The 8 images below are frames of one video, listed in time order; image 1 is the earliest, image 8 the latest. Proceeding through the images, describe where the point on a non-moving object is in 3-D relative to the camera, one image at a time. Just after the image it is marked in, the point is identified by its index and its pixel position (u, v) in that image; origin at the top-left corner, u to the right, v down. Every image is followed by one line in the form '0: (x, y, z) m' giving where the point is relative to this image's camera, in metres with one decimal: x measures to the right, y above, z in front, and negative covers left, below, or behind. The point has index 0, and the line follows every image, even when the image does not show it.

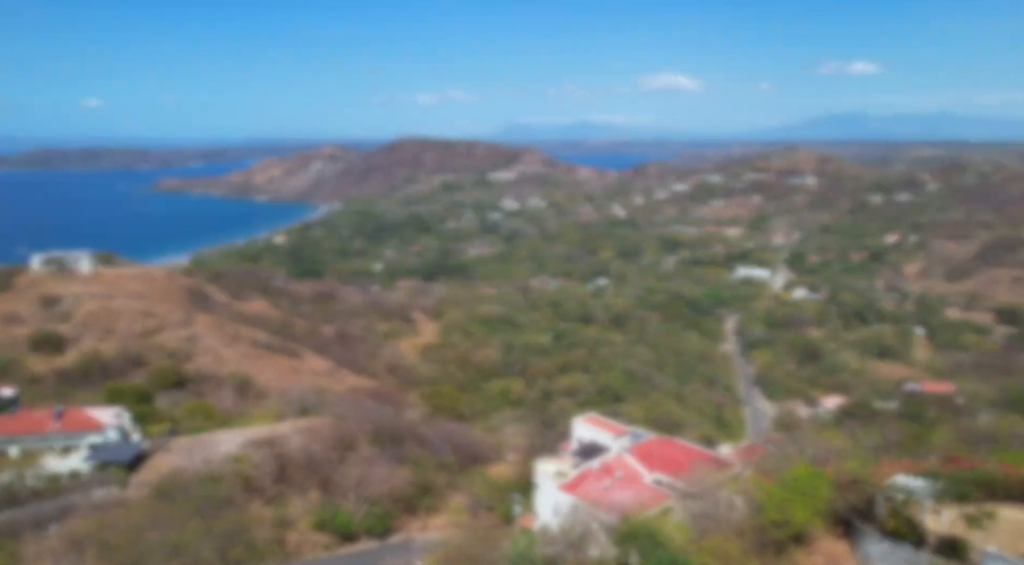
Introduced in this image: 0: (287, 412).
0: (-4.4, -2.6, +14.2) m
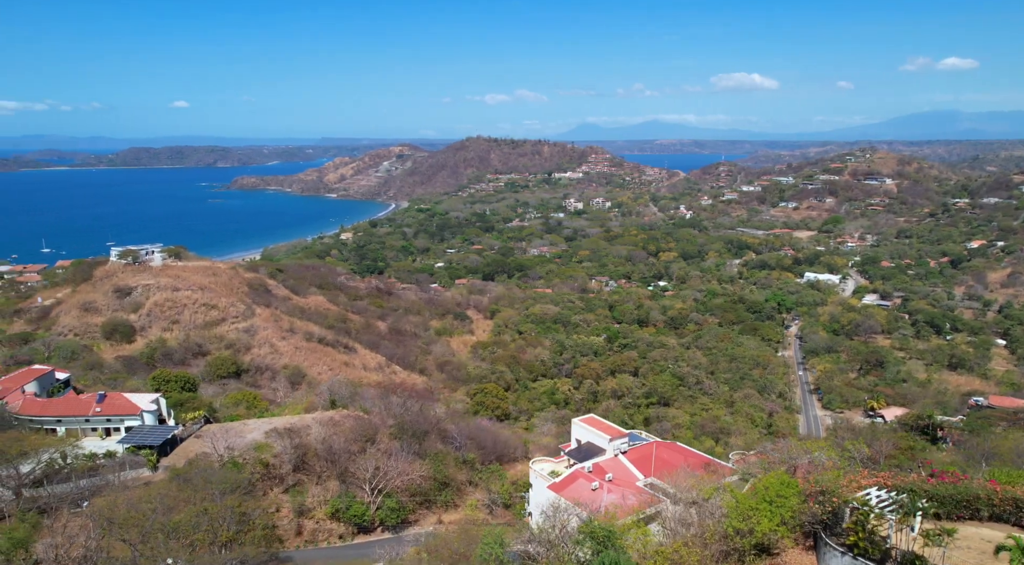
0: (-3.9, -2.5, +14.7) m
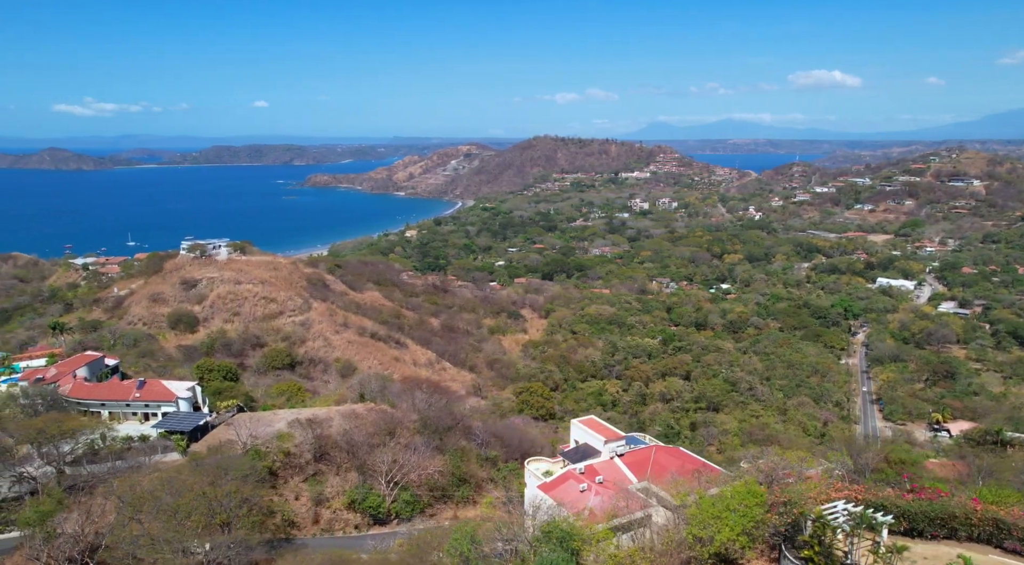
0: (-3.4, -2.4, +15.0) m
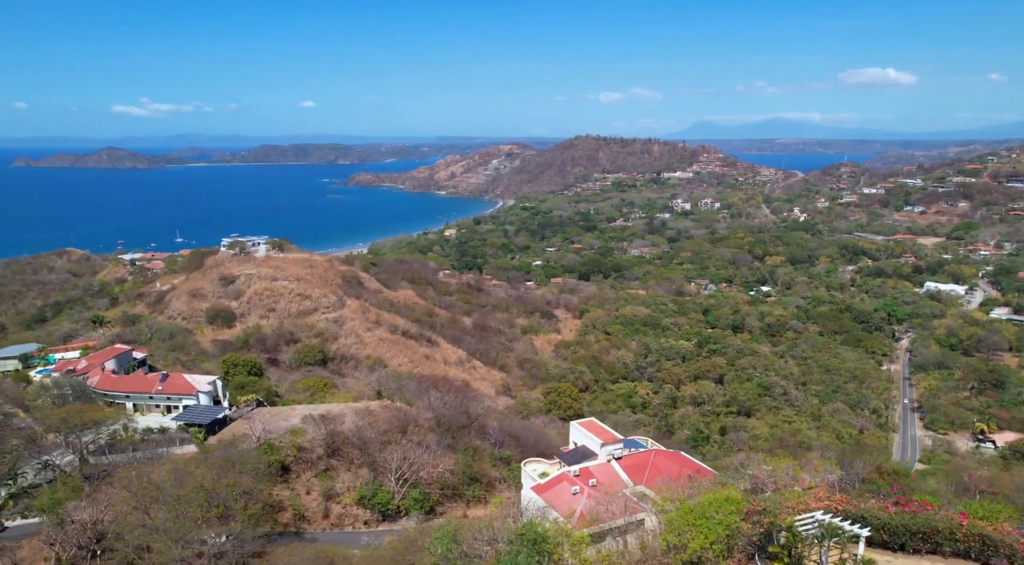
0: (-3.0, -2.4, +15.2) m
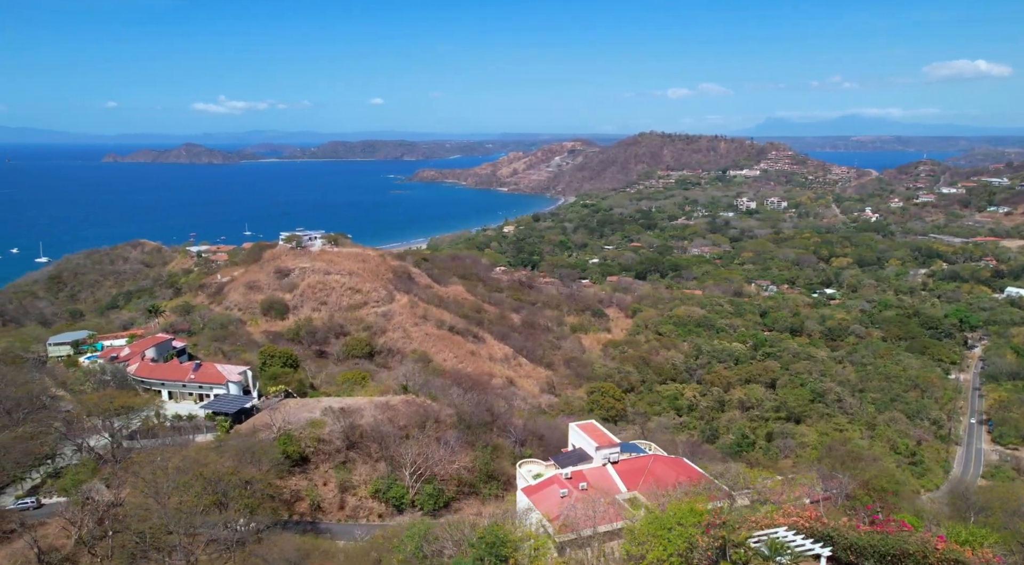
0: (-2.5, -2.3, +15.4) m
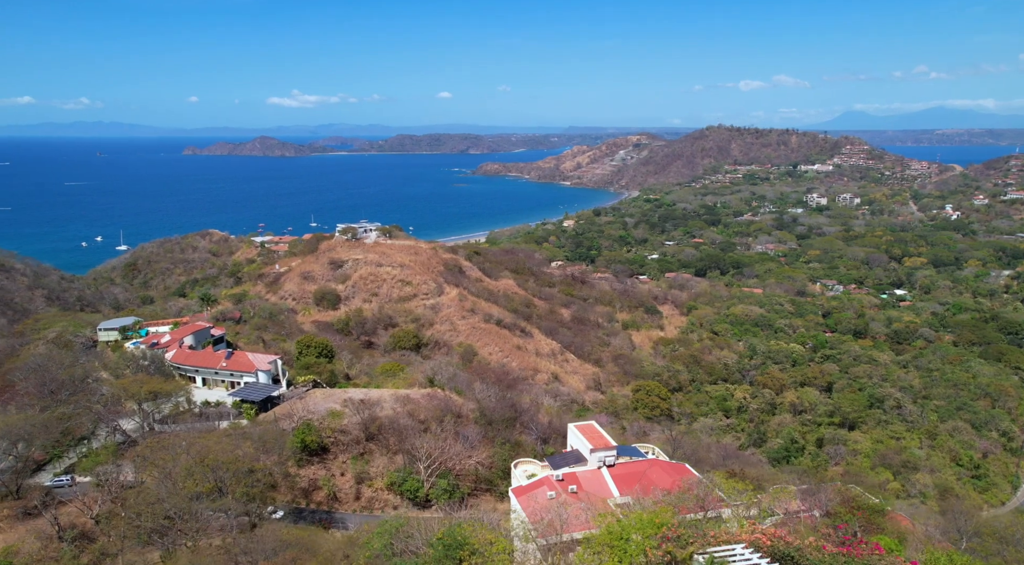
0: (-1.9, -2.2, +15.4) m
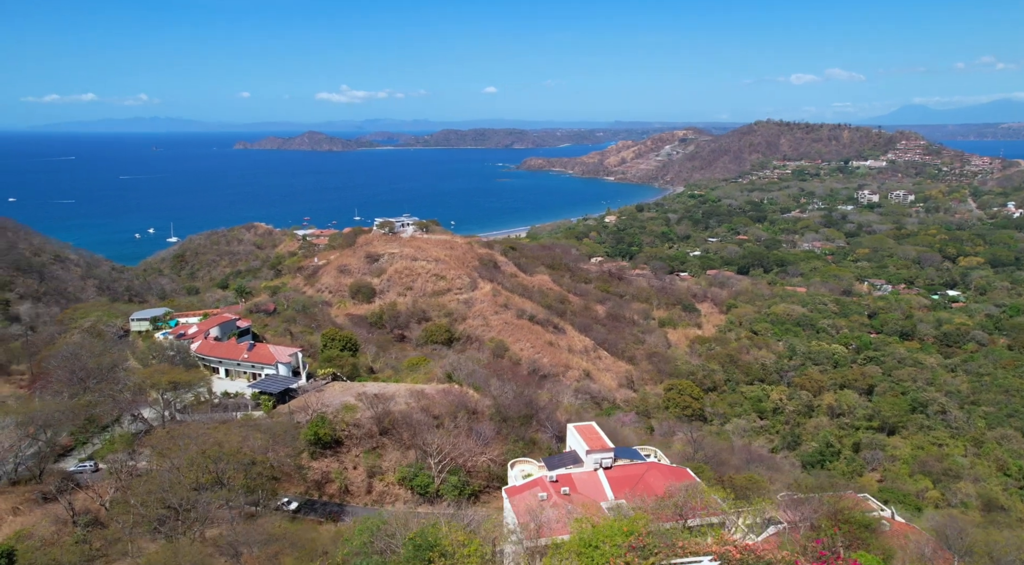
0: (-1.4, -2.1, +15.5) m
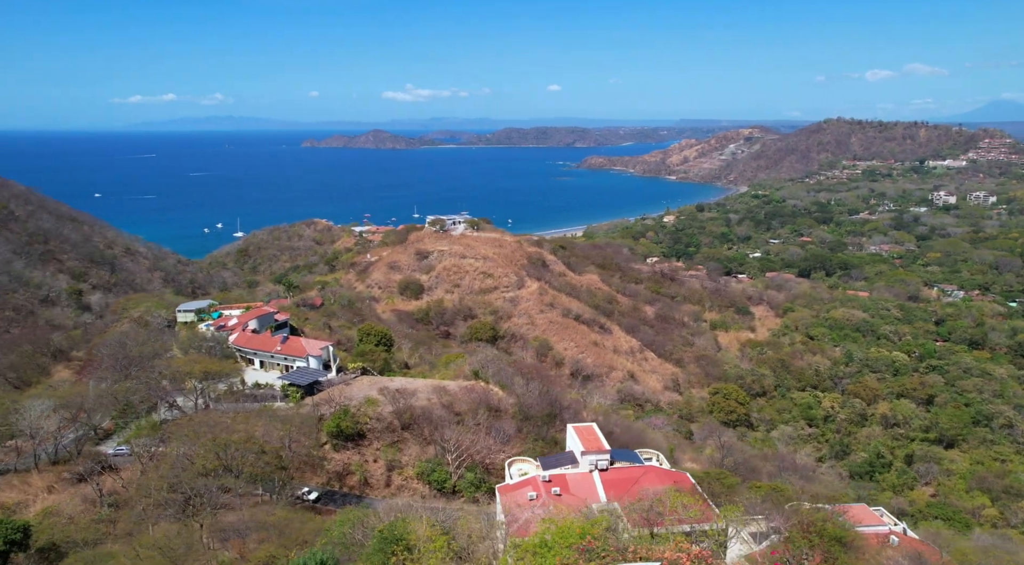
0: (-0.8, -2.0, +15.6) m
